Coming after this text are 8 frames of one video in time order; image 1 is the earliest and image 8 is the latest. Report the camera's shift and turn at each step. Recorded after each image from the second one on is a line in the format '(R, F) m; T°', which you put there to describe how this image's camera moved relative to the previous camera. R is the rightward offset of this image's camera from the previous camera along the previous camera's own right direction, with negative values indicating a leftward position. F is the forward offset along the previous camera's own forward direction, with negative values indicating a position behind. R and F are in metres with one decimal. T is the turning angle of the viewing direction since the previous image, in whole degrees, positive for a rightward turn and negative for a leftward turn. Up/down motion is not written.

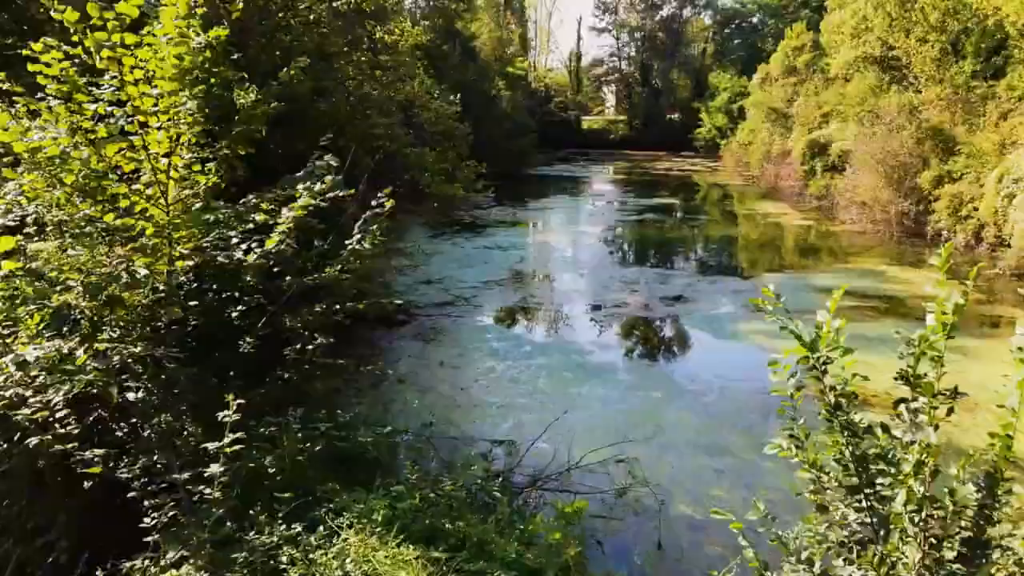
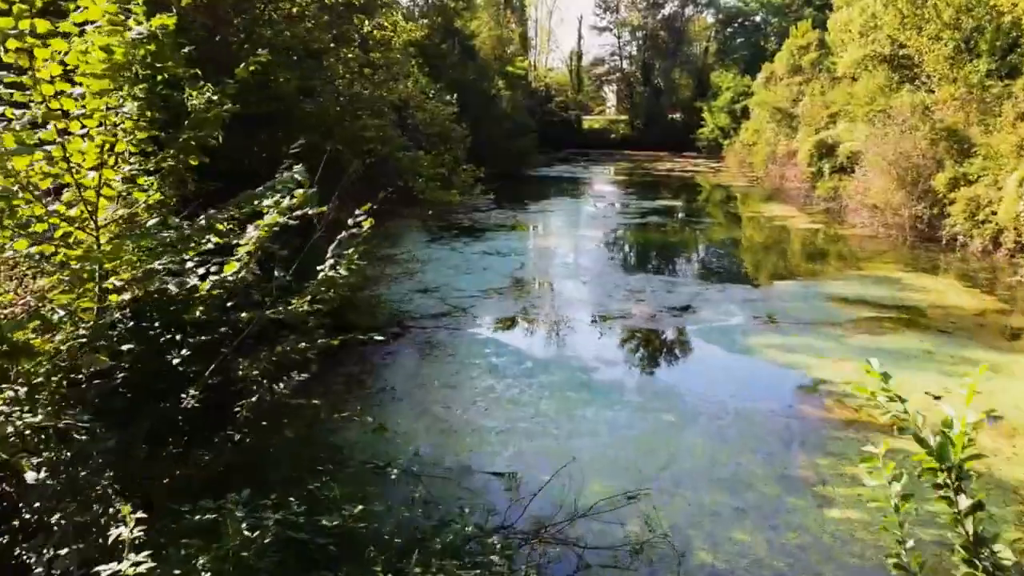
(0.0, +0.5) m; 0°
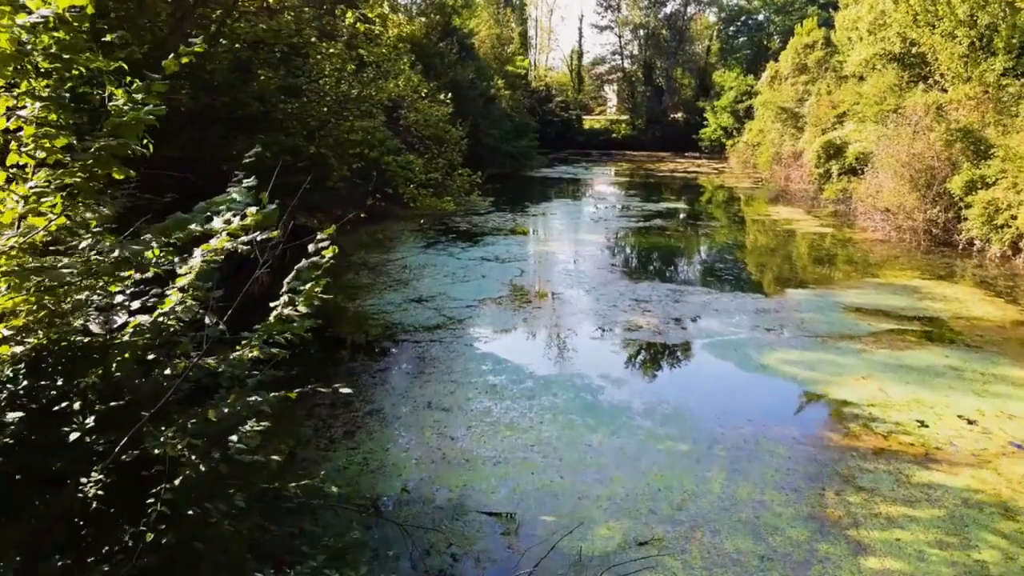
(0.0, +0.6) m; 0°
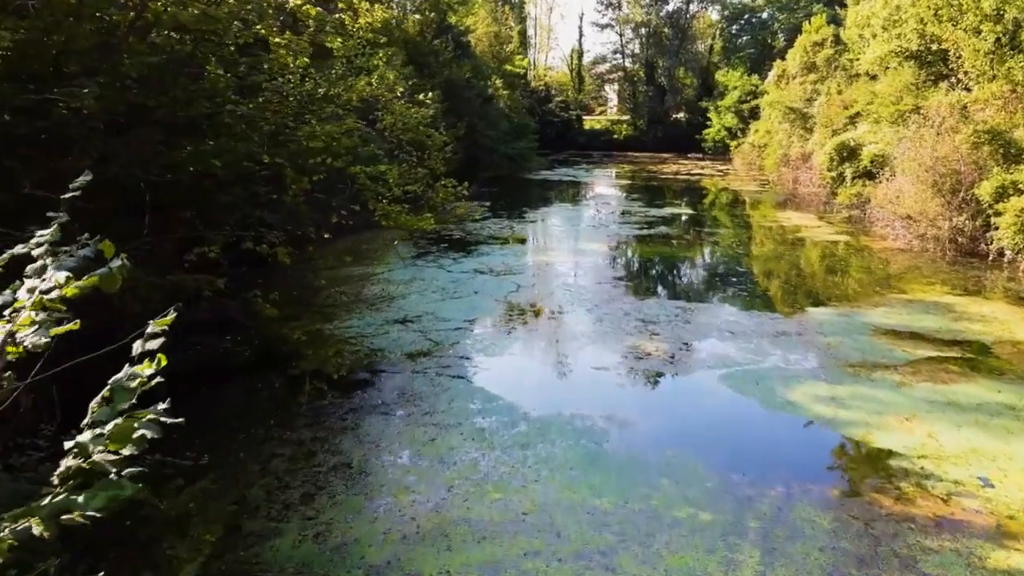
(+0.1, +1.0) m; 0°
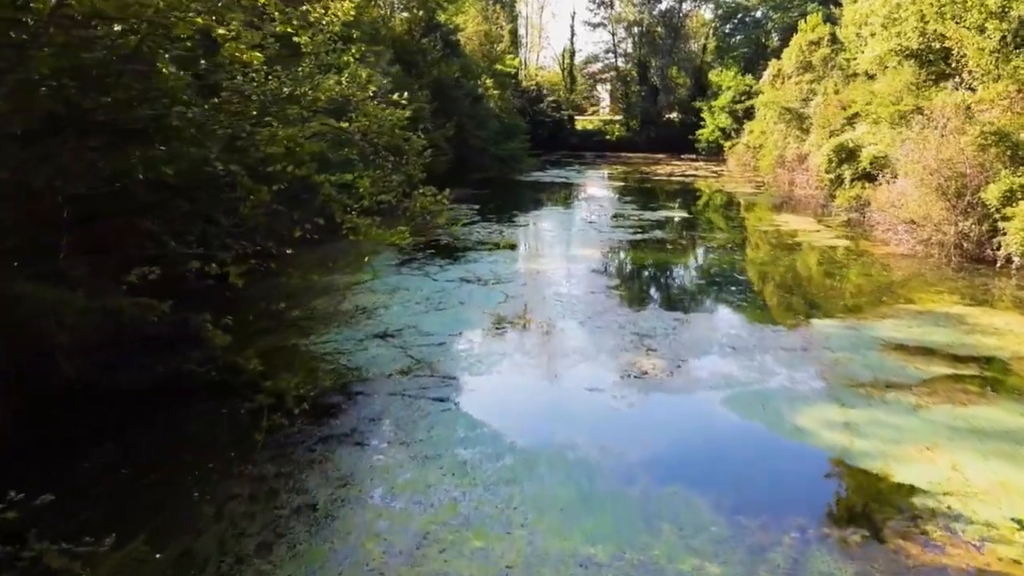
(+0.1, +0.6) m; +1°
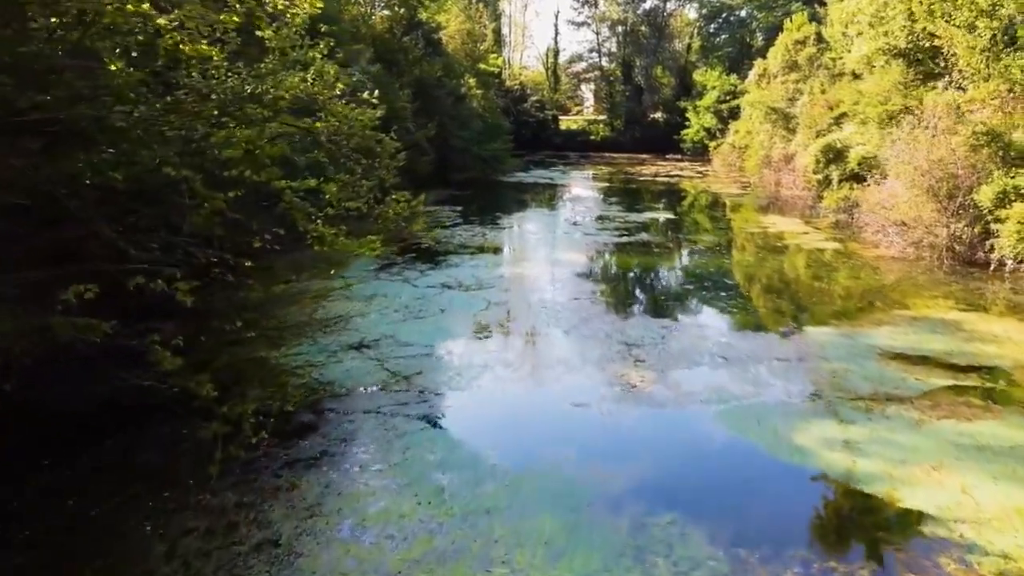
(0.0, +0.4) m; +1°
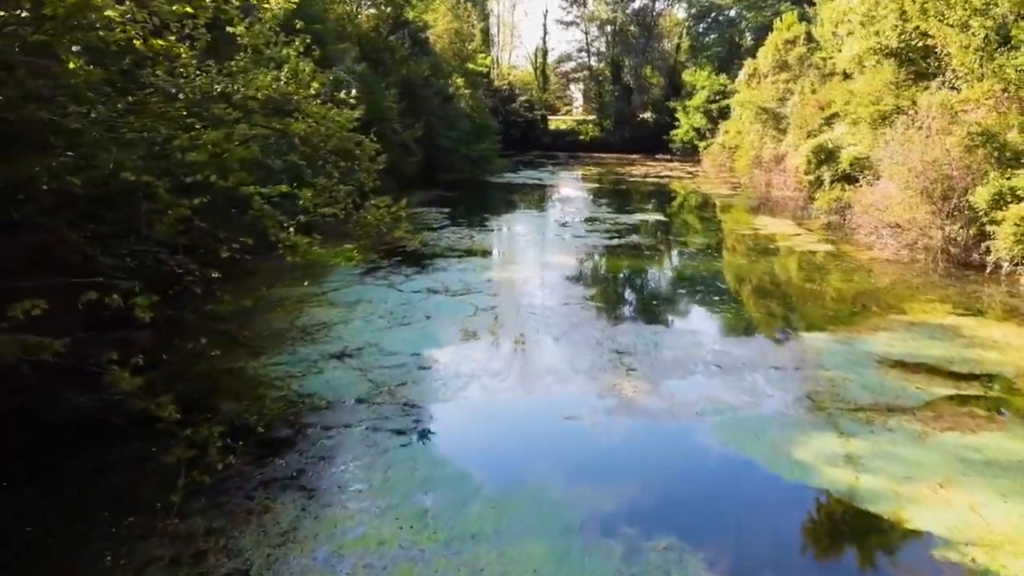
(0.0, +0.3) m; +1°
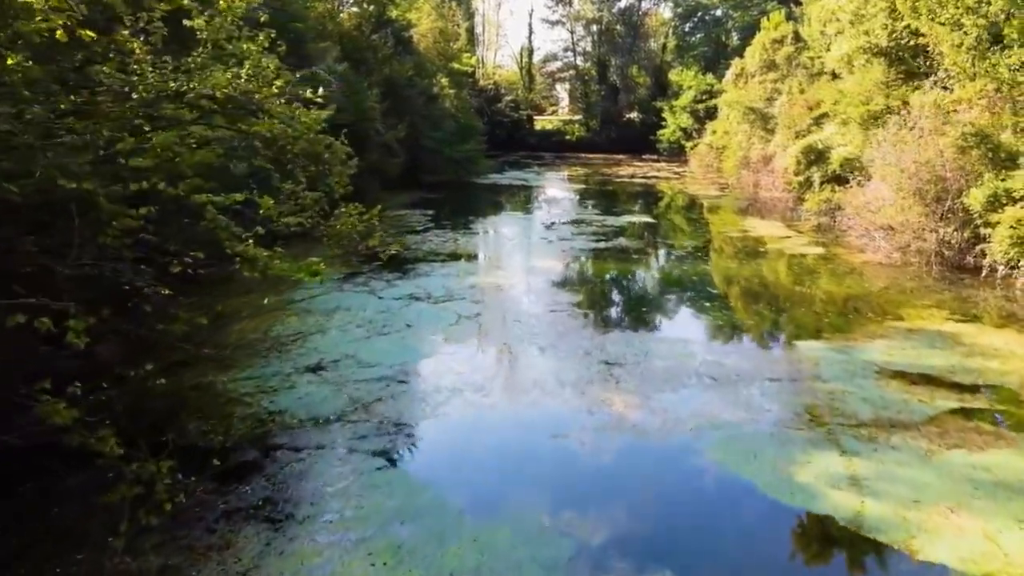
(0.0, +0.4) m; +1°
